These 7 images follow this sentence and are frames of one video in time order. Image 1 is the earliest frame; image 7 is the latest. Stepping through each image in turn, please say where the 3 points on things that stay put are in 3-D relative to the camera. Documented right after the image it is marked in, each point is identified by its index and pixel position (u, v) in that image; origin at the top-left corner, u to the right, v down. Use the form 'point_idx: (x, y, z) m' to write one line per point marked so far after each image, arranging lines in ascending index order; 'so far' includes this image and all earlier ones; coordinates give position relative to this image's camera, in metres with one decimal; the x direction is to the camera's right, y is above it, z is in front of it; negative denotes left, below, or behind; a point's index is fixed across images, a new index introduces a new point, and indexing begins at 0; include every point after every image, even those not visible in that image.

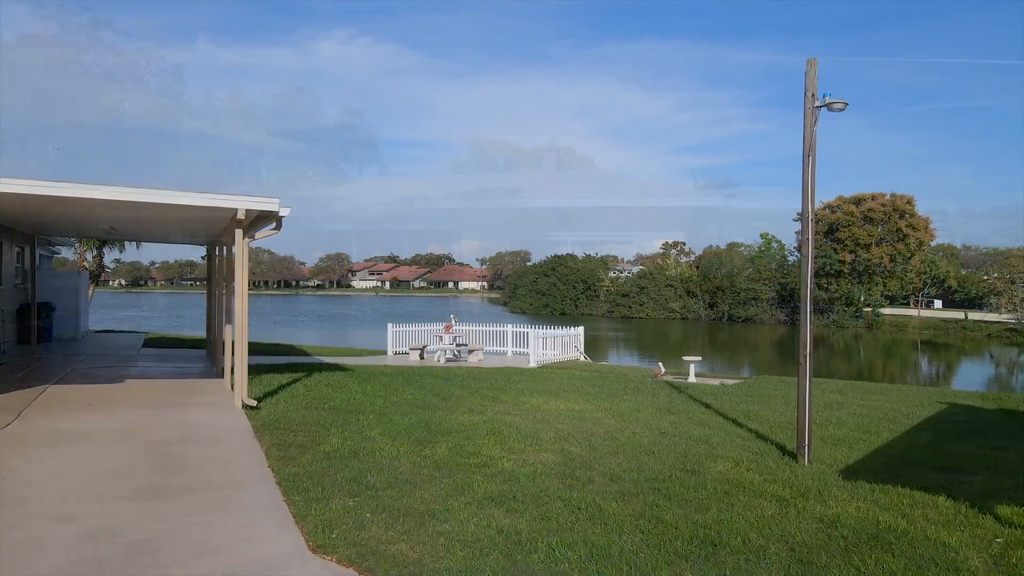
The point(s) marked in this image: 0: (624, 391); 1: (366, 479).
0: (+1.8, -1.6, +11.2) m
1: (-1.1, -1.4, +5.4) m
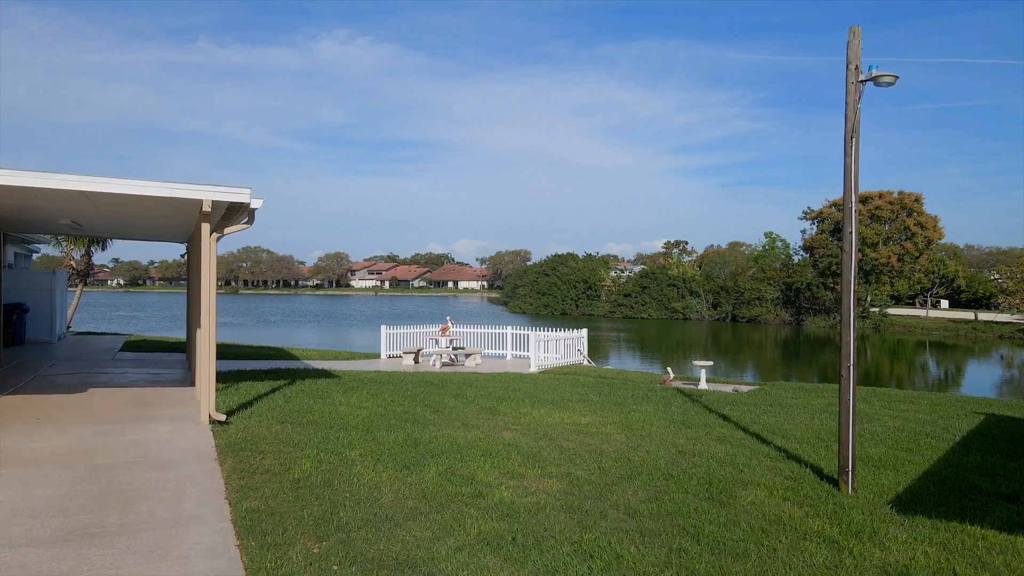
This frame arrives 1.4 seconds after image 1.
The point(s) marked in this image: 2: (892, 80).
0: (+1.7, -1.6, +10.4) m
1: (-1.1, -1.5, +4.6) m
2: (+3.0, +1.6, +5.7) m
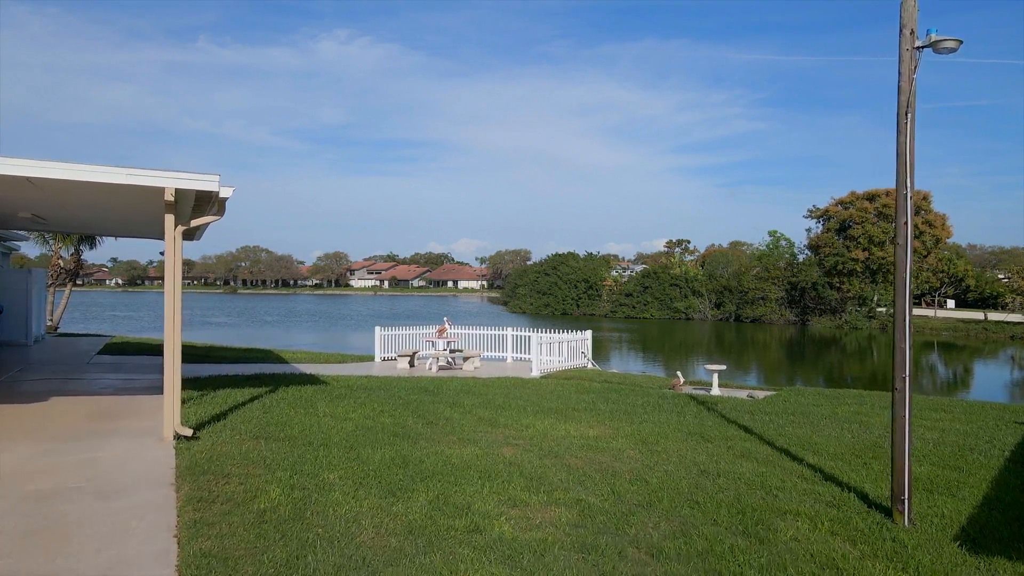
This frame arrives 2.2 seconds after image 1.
0: (+1.8, -1.6, +9.6) m
1: (-1.1, -1.4, +3.8) m
2: (+3.0, +1.6, +4.9) m
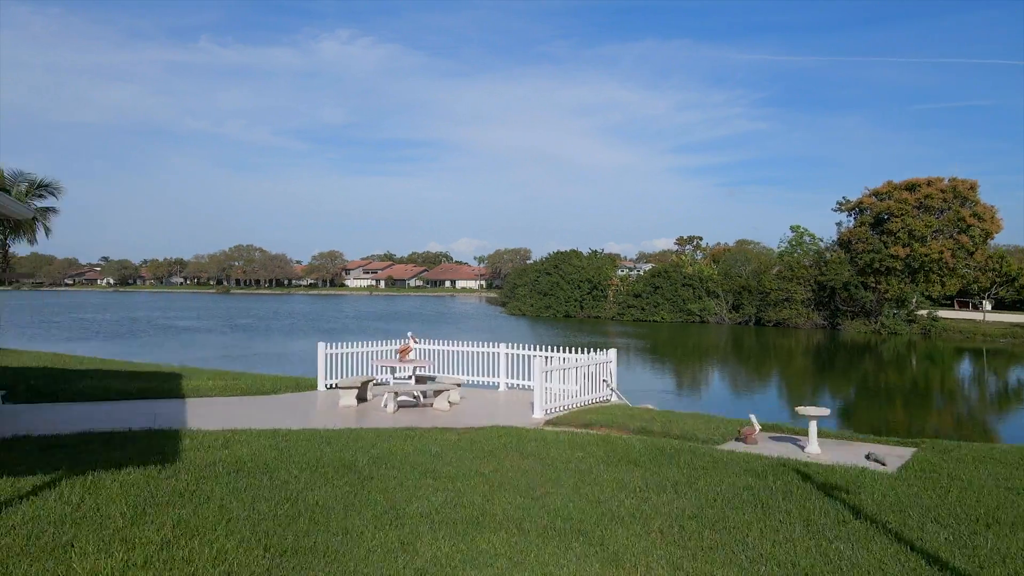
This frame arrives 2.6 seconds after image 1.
0: (+1.7, -1.6, +5.3) m
1: (-1.2, -1.5, -0.5) m
2: (+2.9, +1.6, +0.6) m
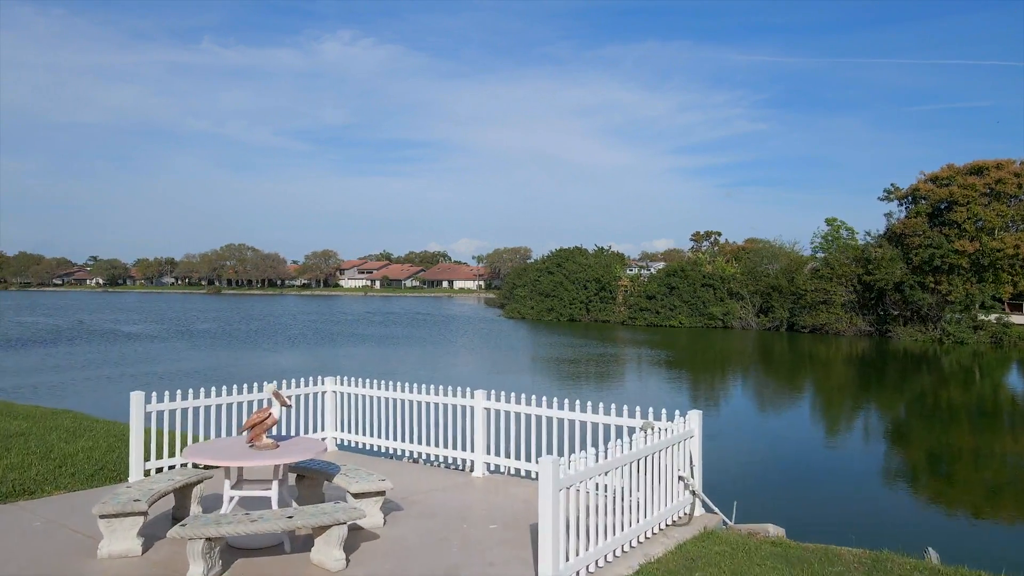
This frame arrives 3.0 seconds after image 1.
0: (+1.5, -1.6, -0.1) m
1: (-1.3, -1.5, -5.9) m
2: (+2.8, +1.6, -4.8) m
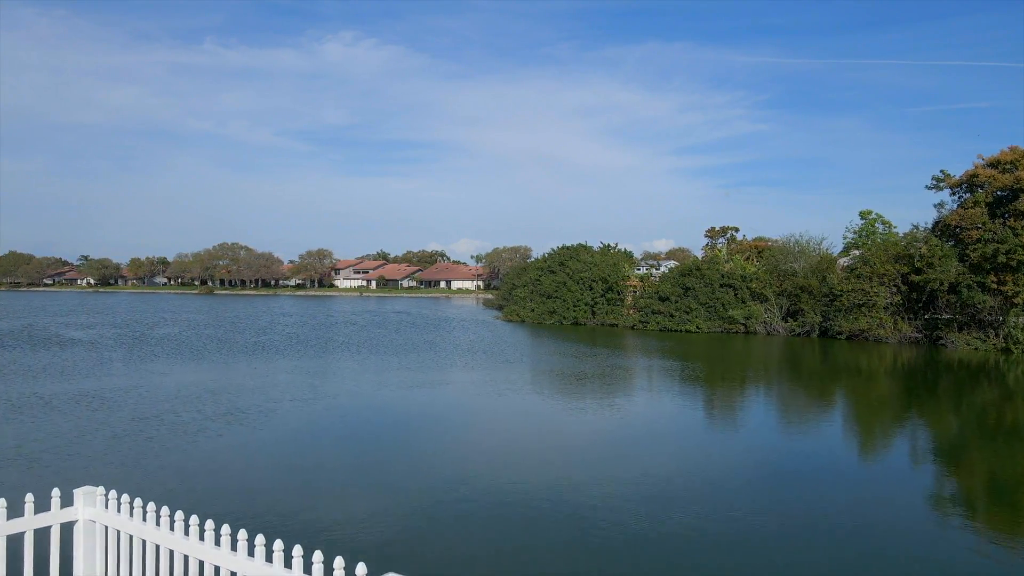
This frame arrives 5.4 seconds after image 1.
0: (+1.4, -1.6, -4.4) m
1: (-1.5, -1.5, -10.2) m
2: (+2.6, +1.6, -9.1) m
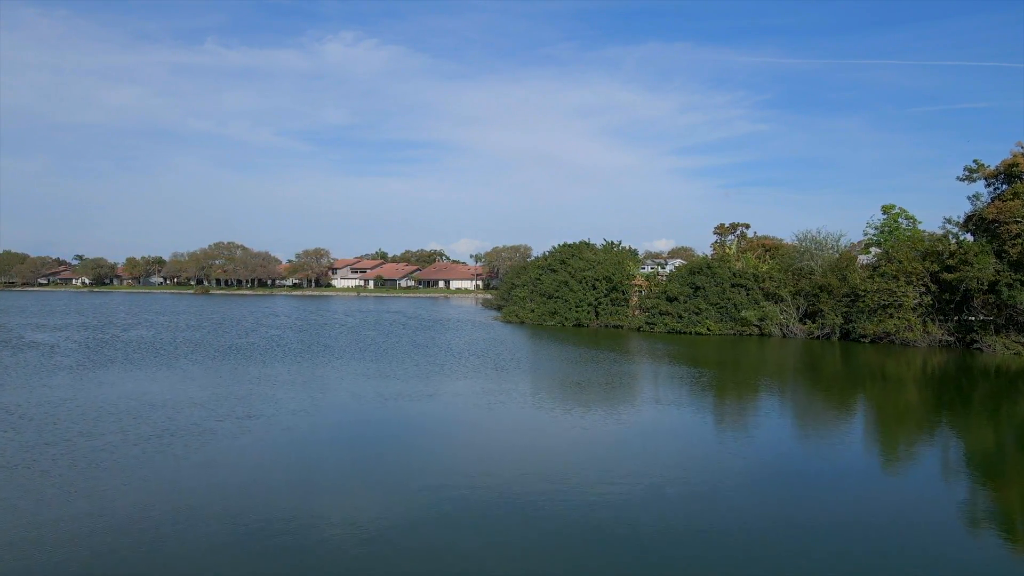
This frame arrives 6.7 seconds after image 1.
0: (+1.3, -1.6, -6.7) m
1: (-1.5, -1.4, -12.5) m
2: (+2.6, +1.7, -11.4) m
